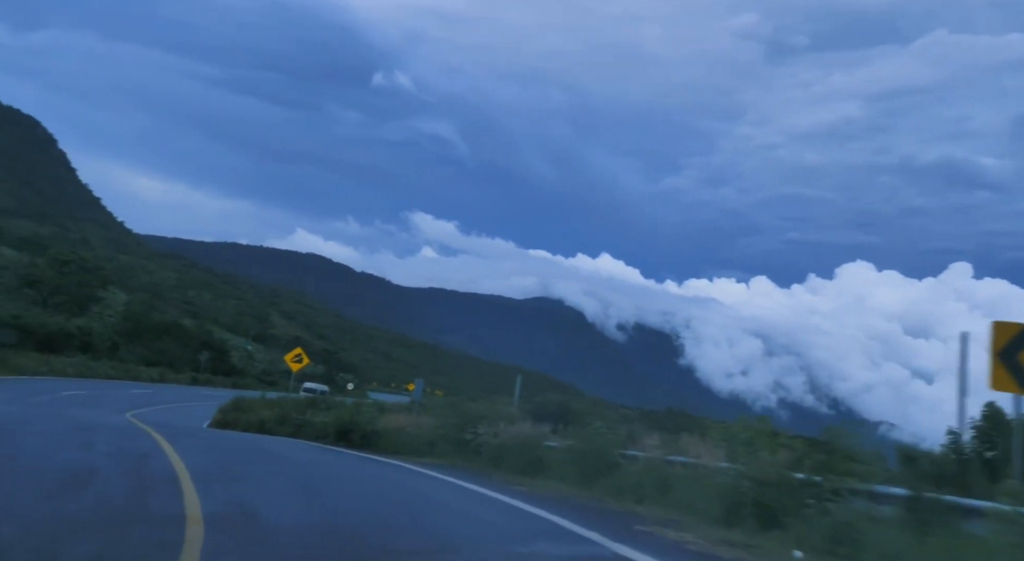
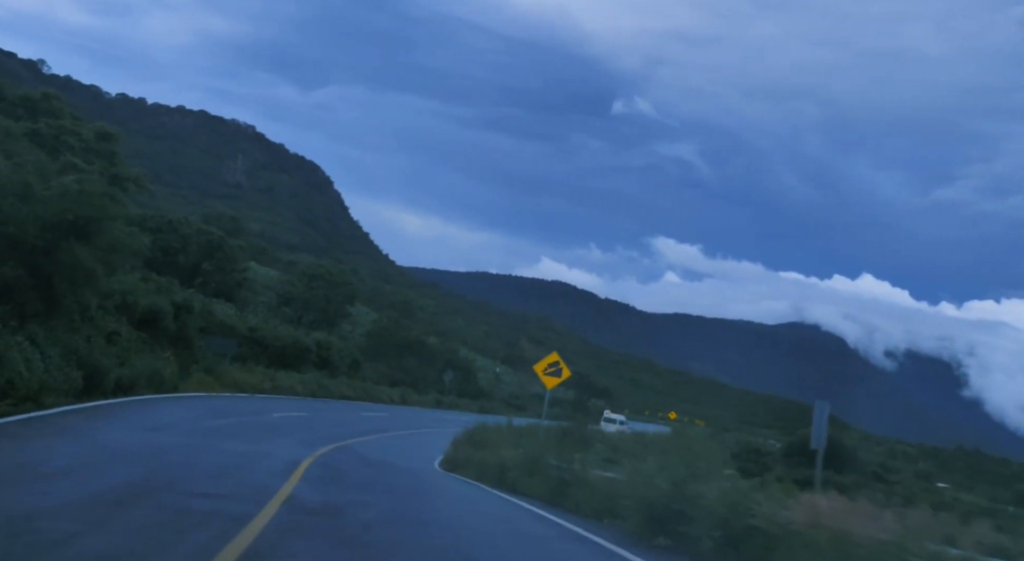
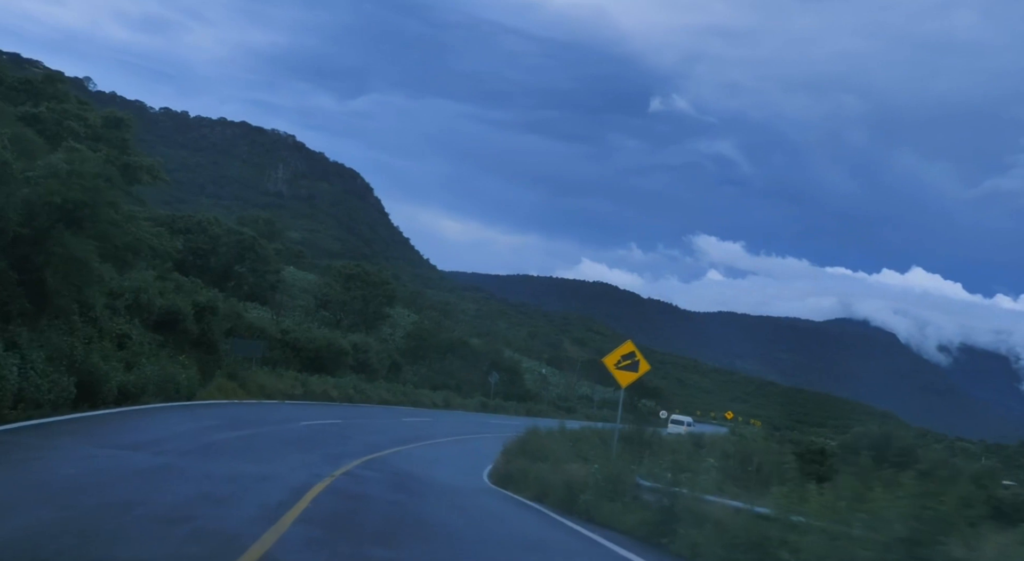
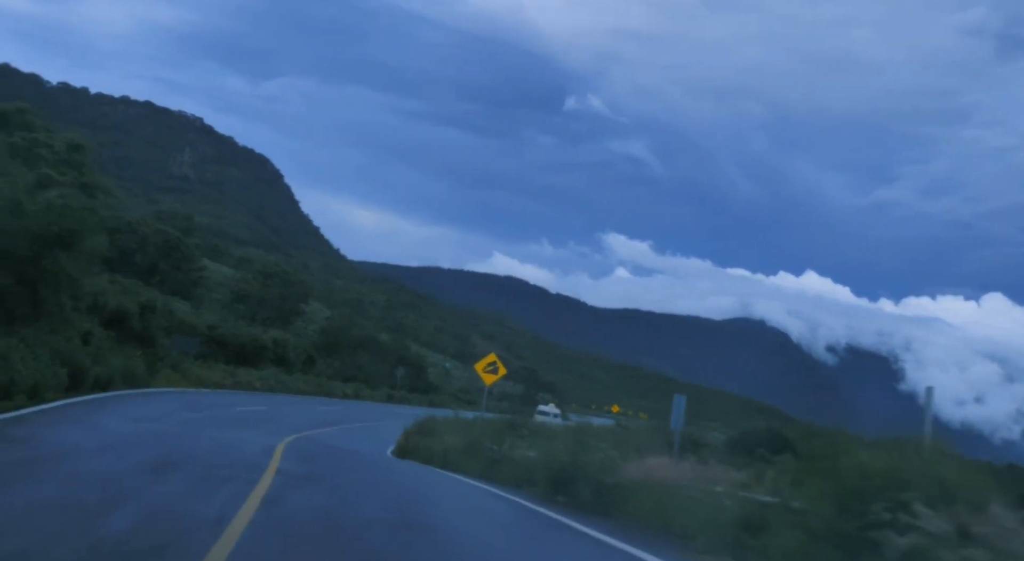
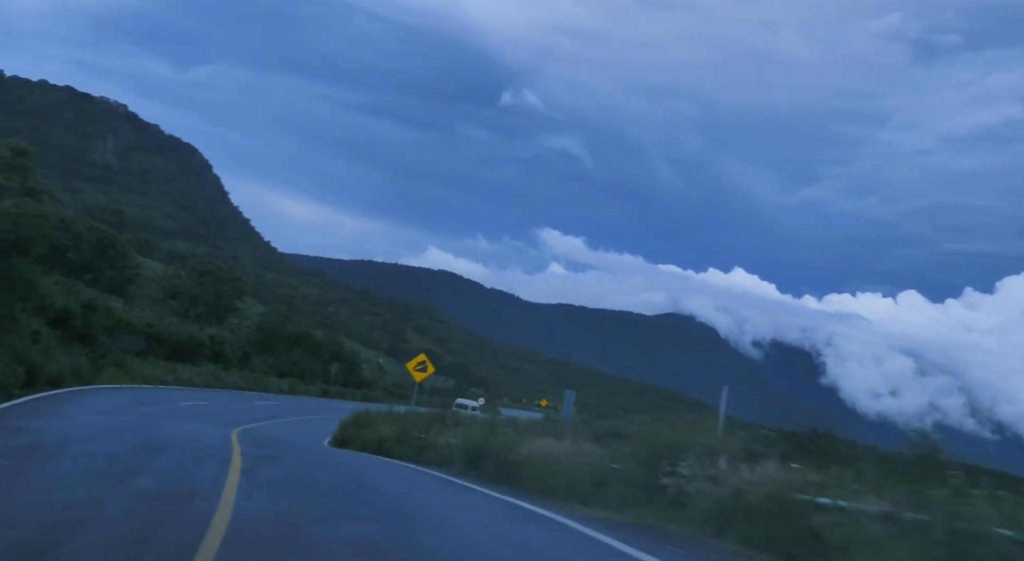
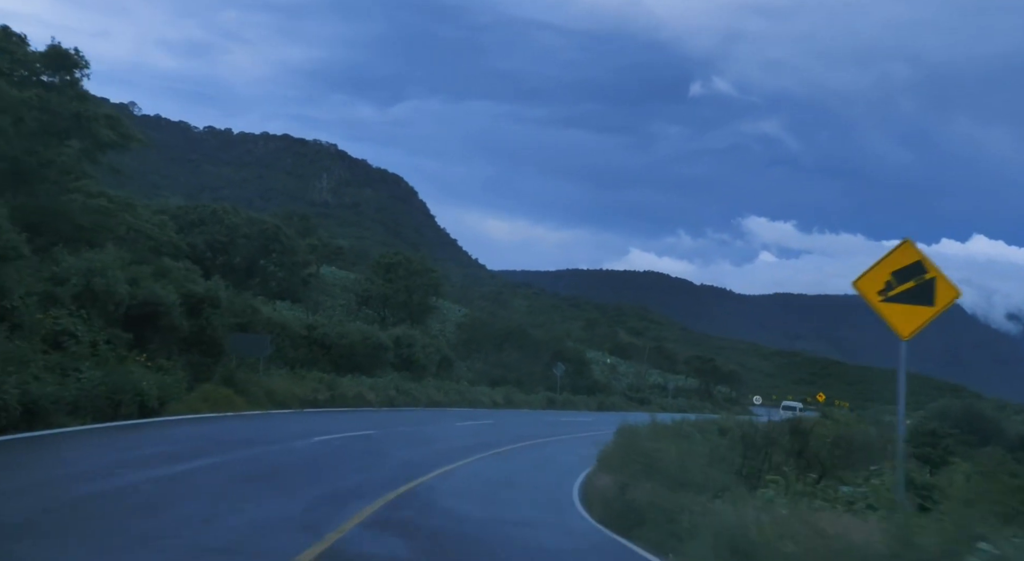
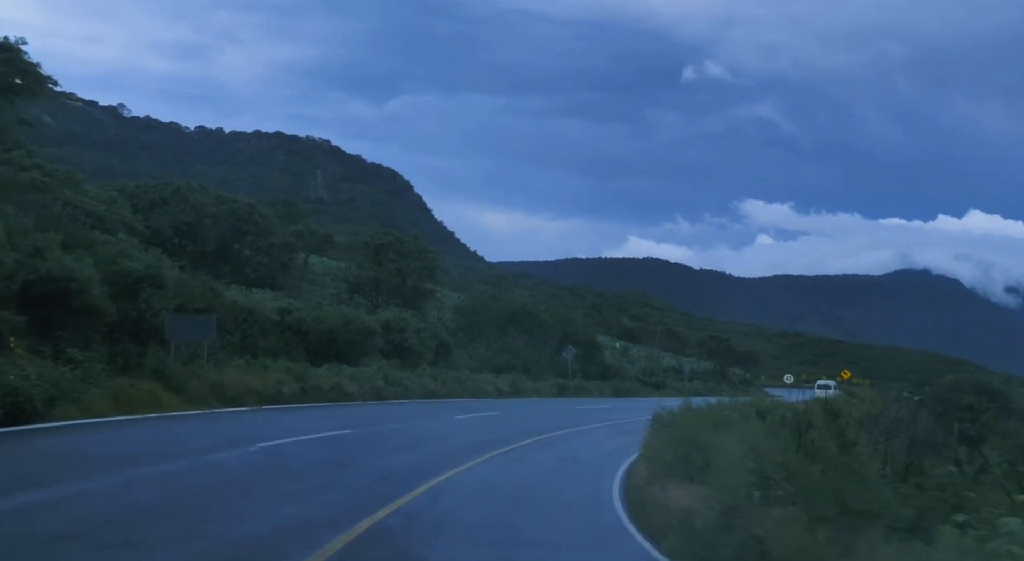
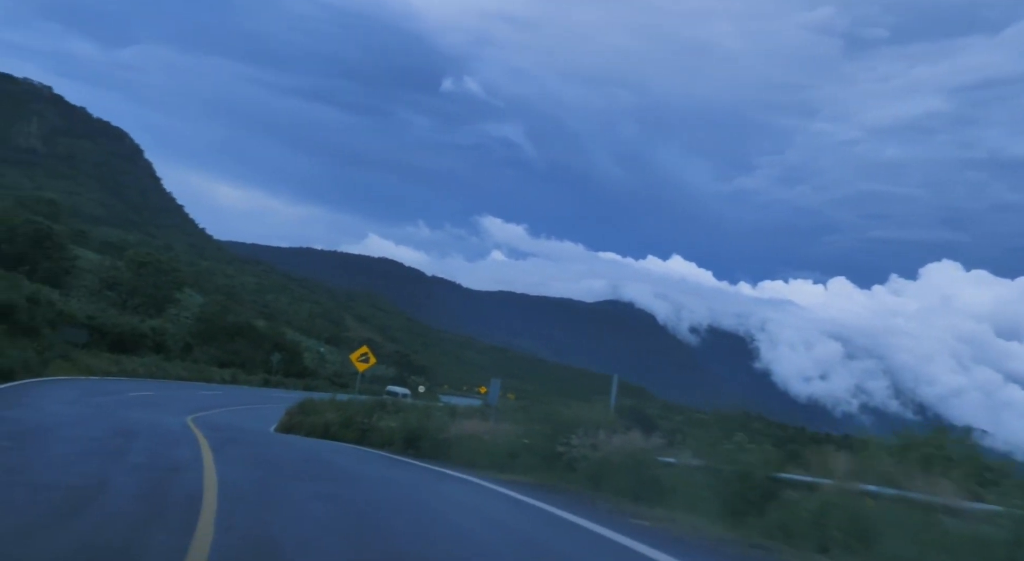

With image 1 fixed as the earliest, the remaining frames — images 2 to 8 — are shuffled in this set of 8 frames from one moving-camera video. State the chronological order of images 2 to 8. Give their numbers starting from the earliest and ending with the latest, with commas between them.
8, 5, 4, 2, 3, 6, 7
